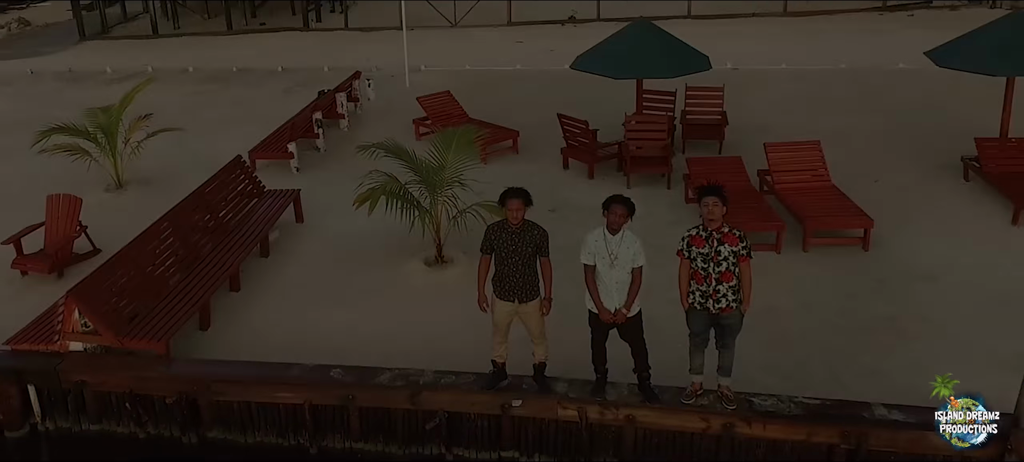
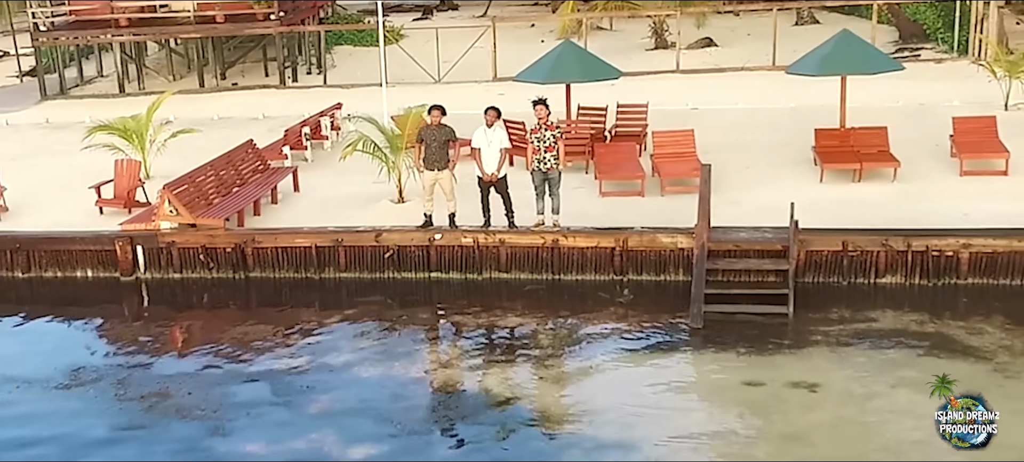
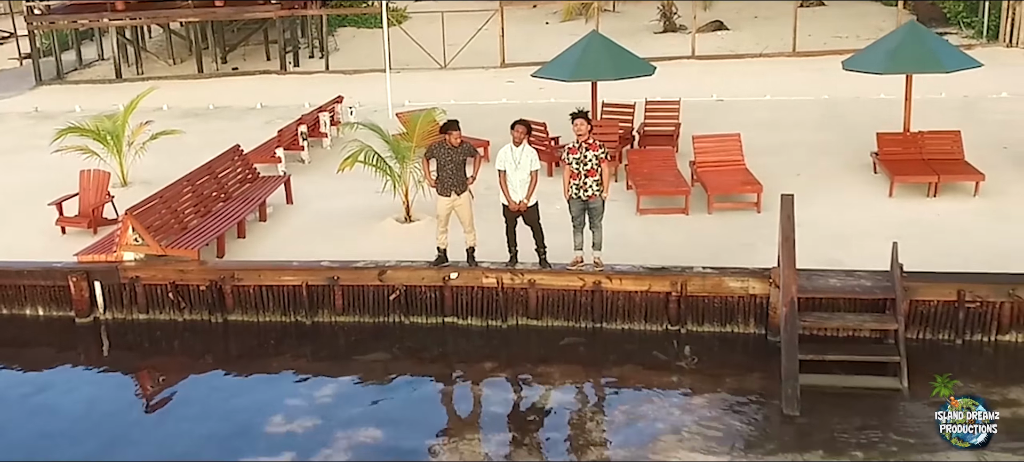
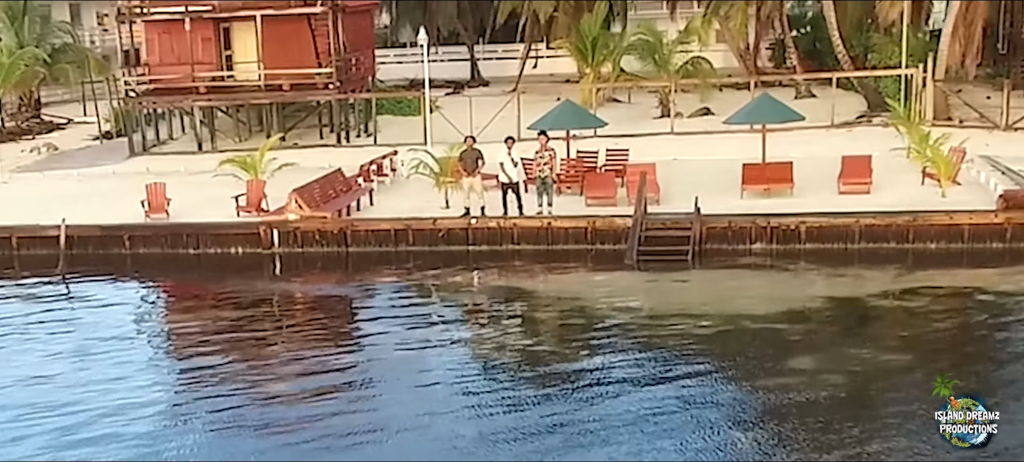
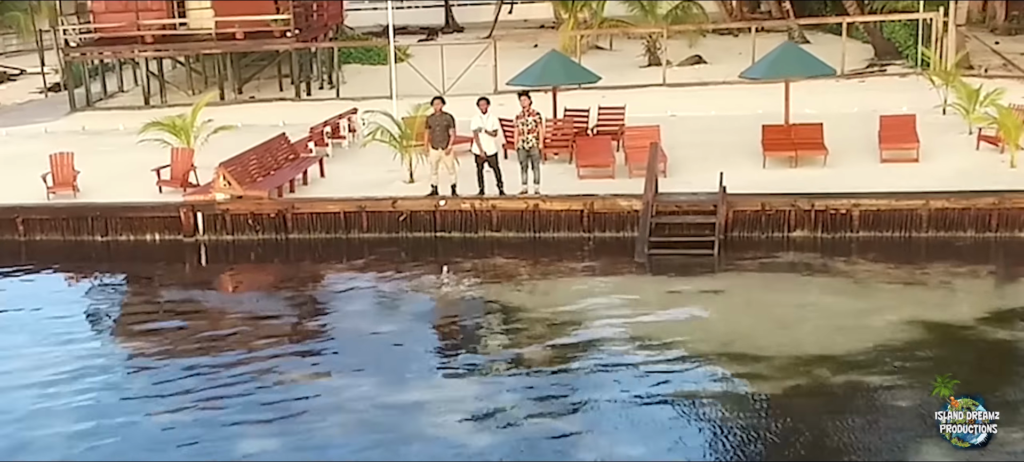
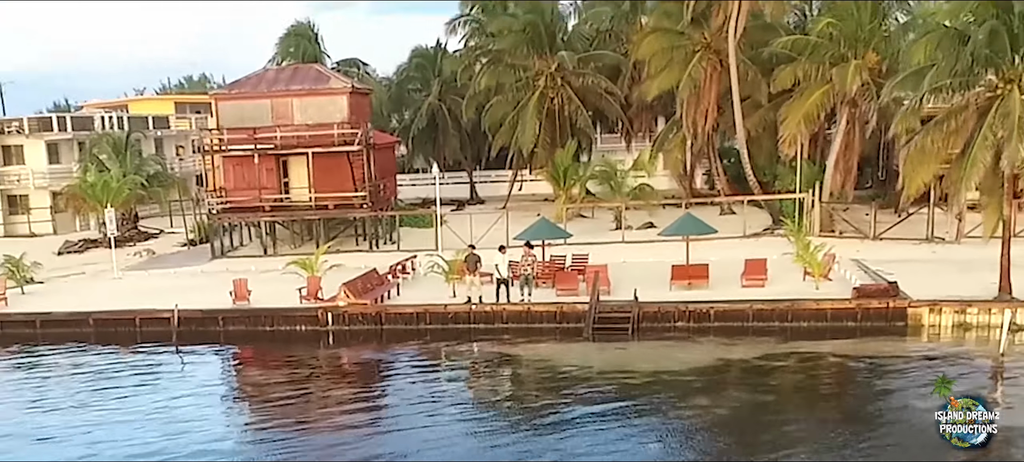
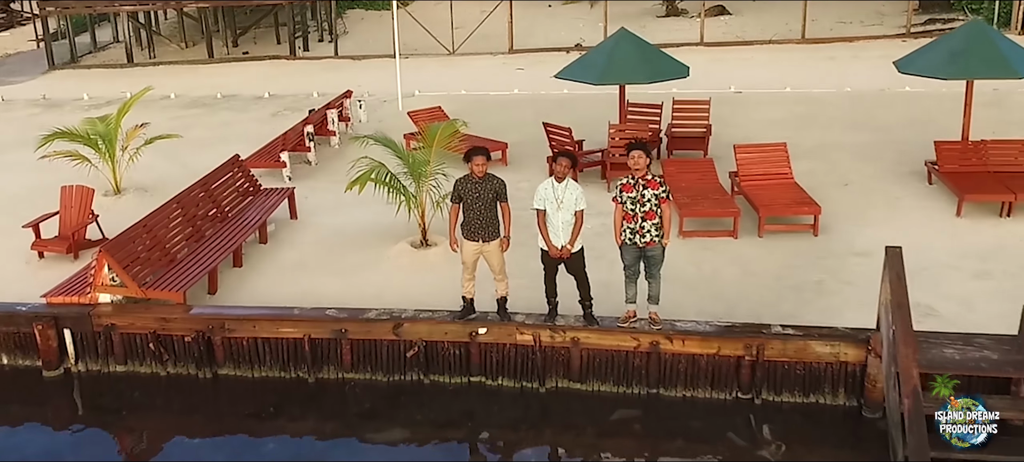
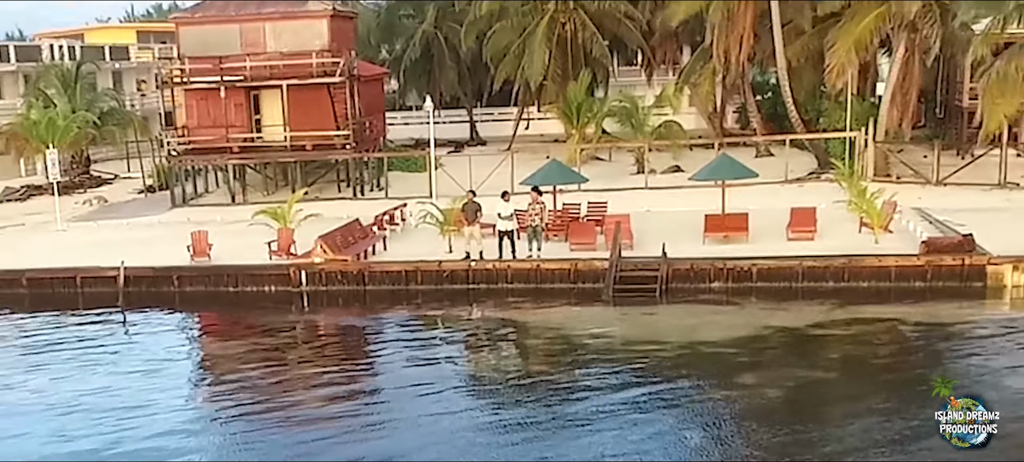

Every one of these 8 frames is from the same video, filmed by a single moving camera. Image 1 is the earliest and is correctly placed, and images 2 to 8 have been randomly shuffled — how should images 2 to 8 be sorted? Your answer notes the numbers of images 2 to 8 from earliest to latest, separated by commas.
7, 3, 2, 5, 4, 8, 6
